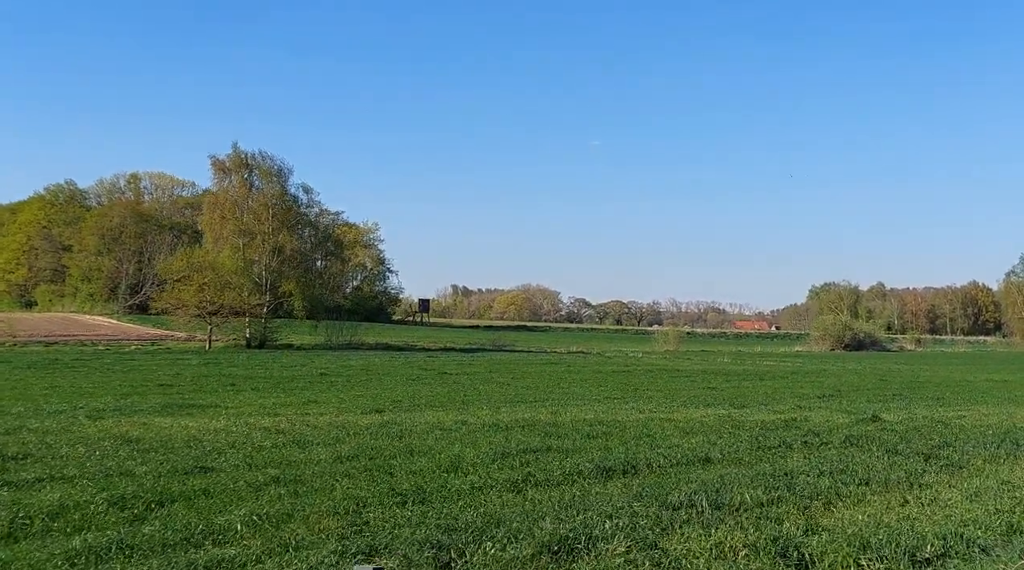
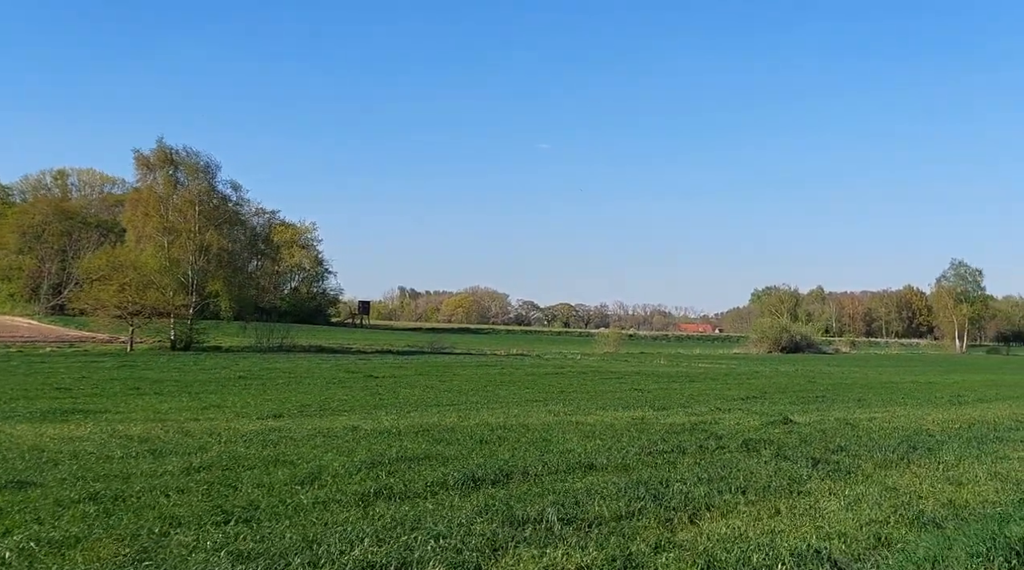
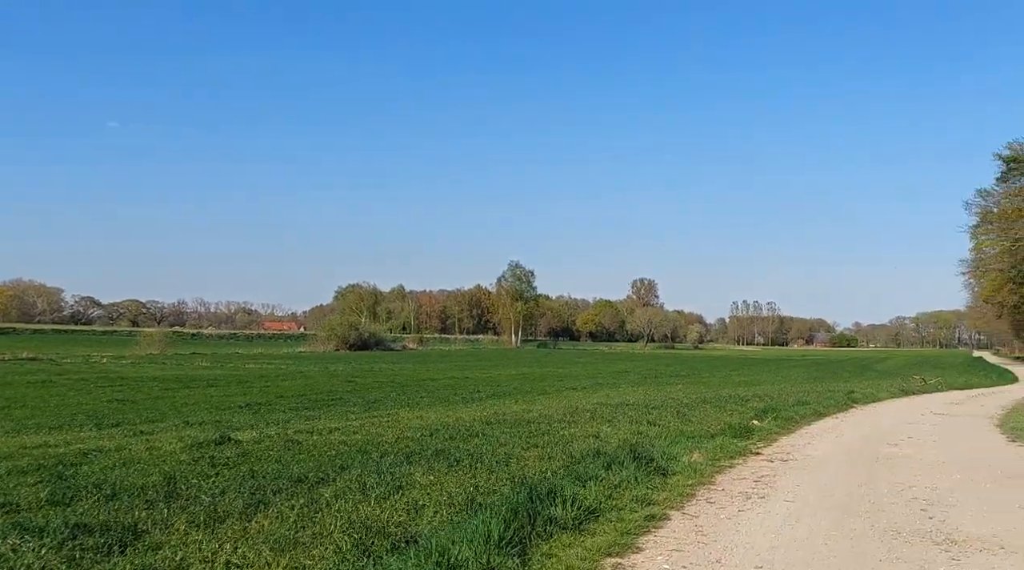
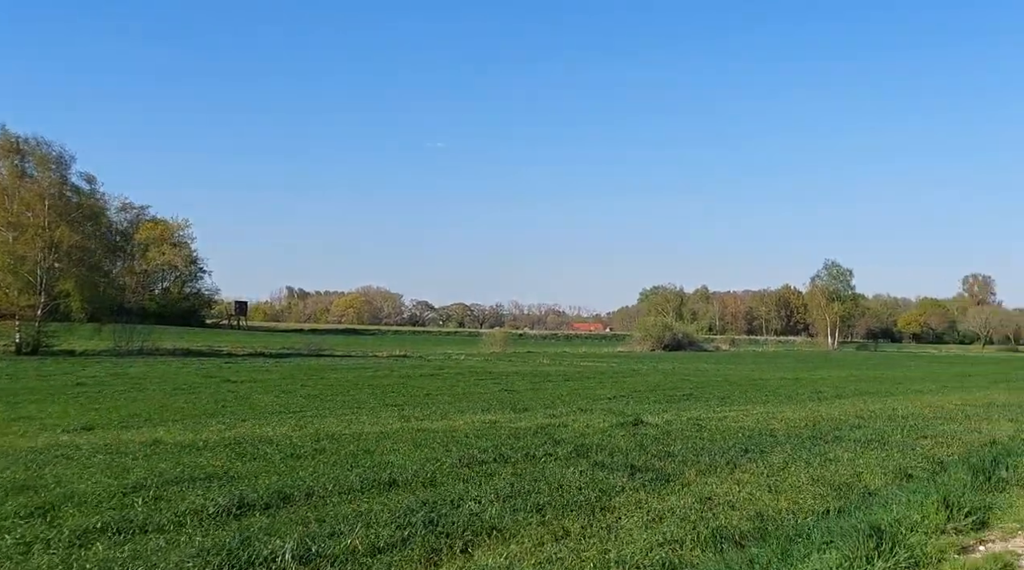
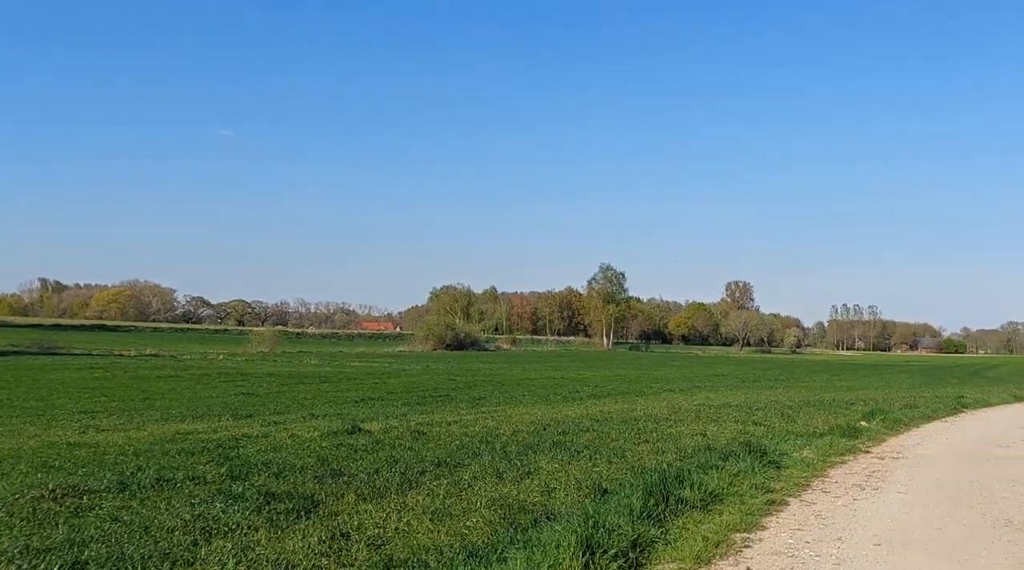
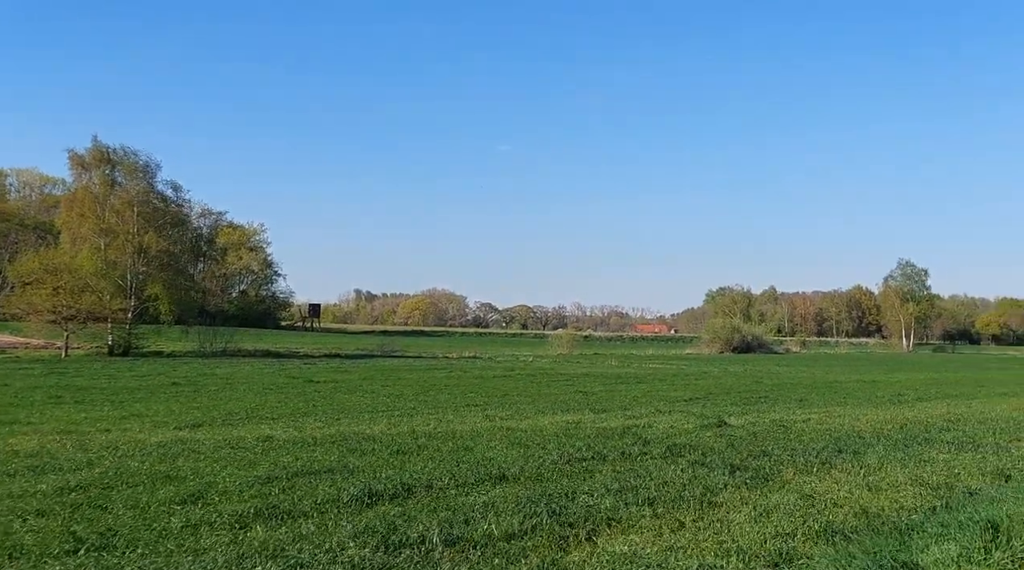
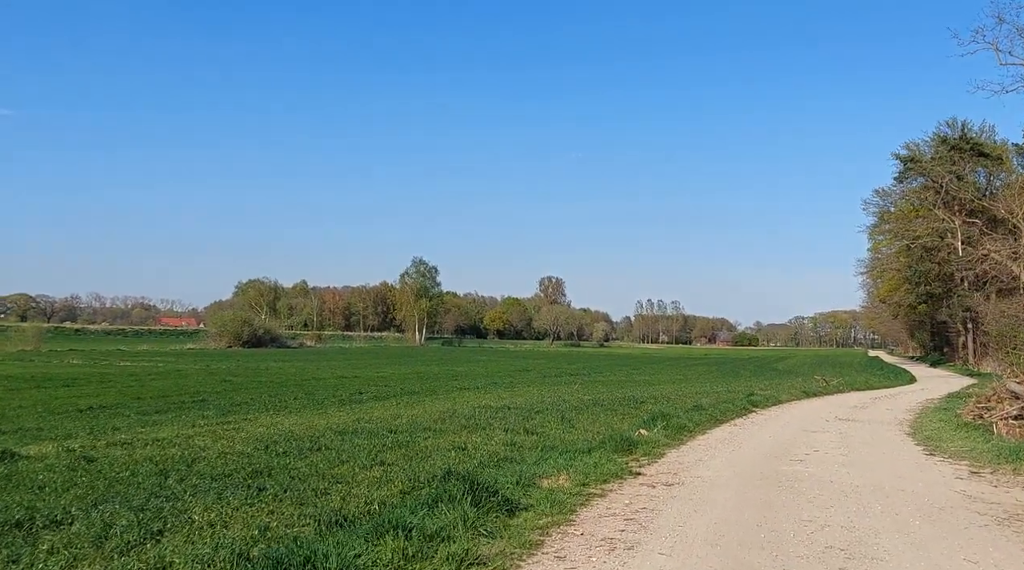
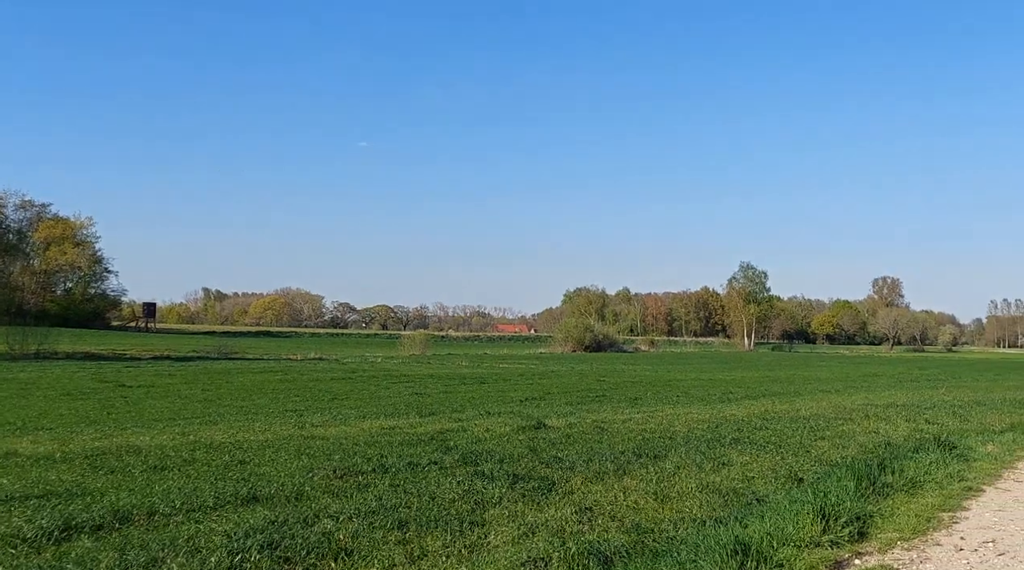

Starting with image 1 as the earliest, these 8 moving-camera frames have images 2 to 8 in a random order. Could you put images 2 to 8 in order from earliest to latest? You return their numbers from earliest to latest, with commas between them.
2, 6, 4, 8, 5, 3, 7
